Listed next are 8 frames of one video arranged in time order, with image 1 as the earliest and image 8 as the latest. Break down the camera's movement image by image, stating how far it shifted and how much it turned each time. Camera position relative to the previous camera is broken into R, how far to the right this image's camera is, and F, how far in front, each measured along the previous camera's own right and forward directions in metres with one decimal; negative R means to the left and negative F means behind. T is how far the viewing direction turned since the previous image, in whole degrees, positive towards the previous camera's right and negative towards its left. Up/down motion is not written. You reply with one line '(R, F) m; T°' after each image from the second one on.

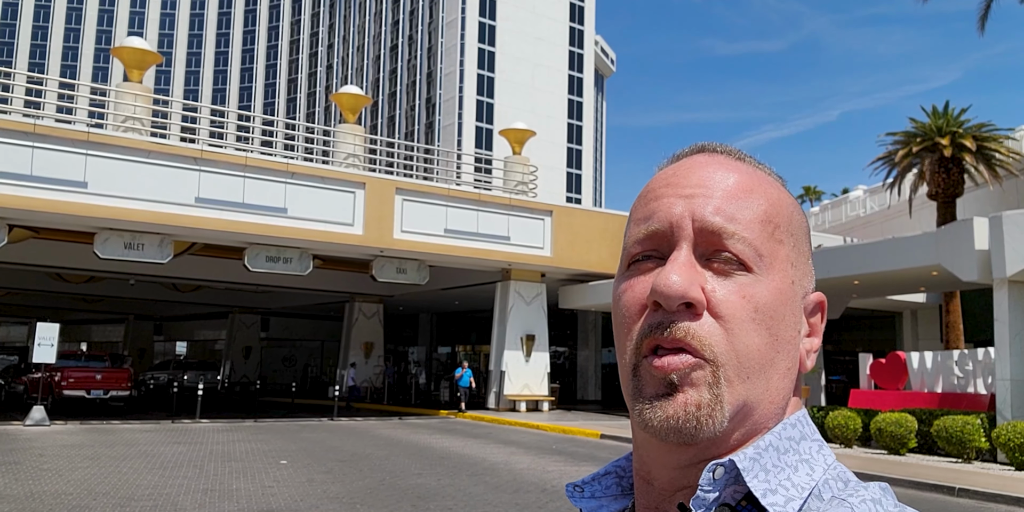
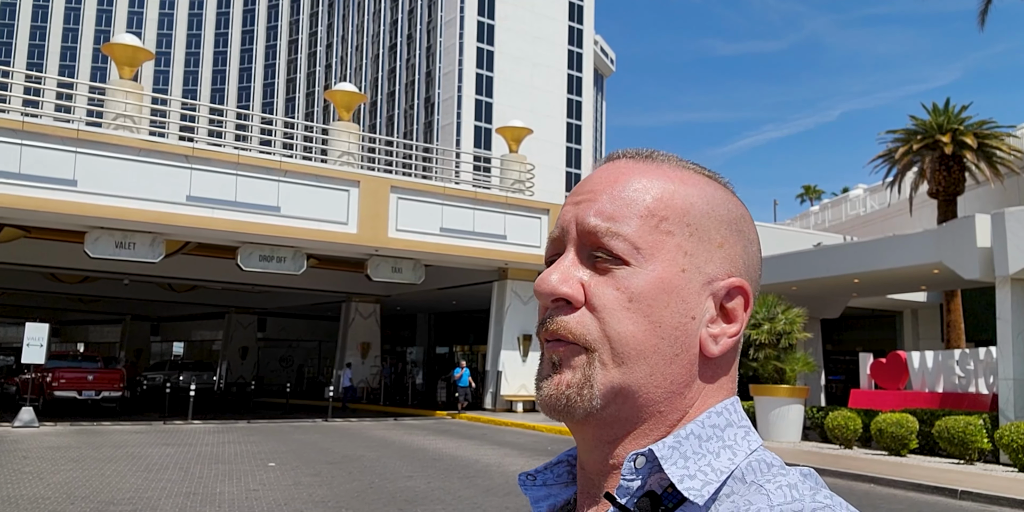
(+0.1, +0.3) m; 0°
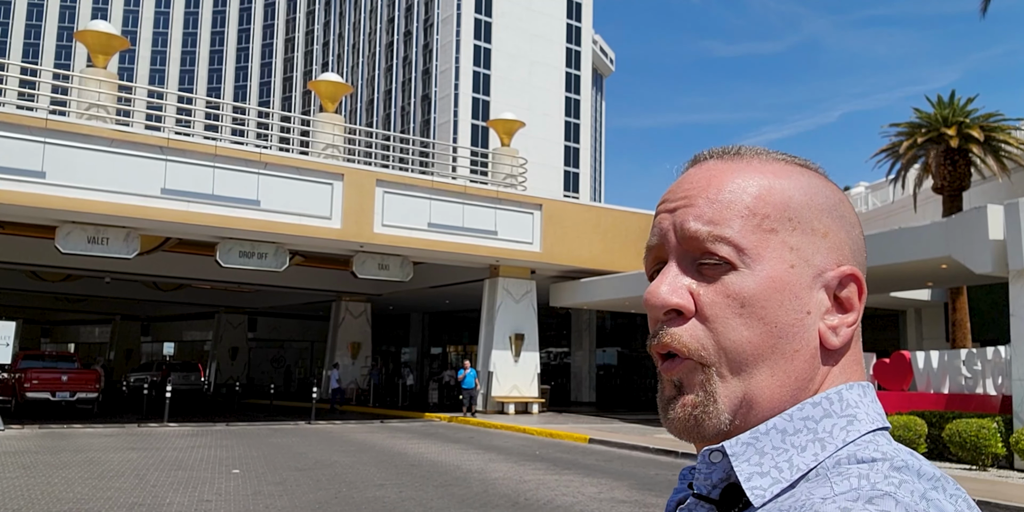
(+0.3, +0.9) m; 0°
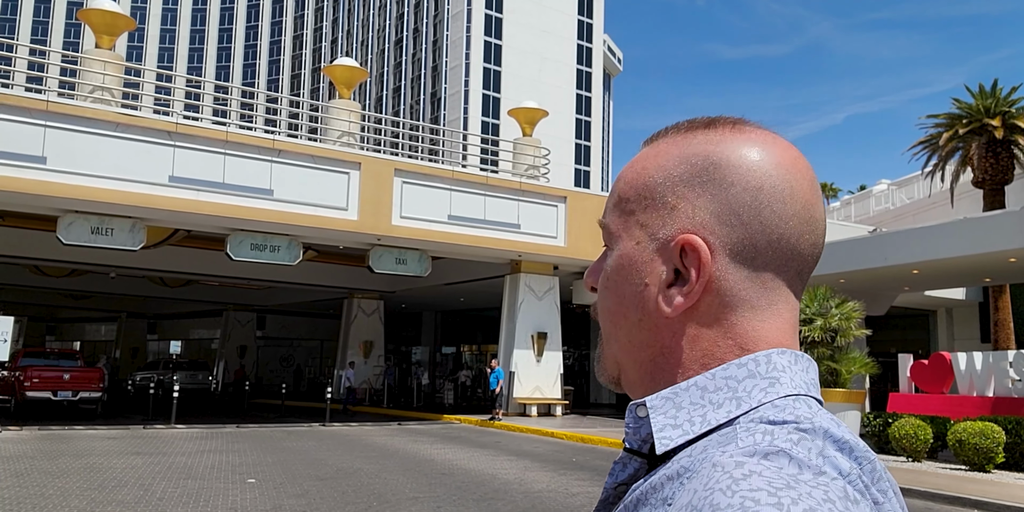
(-0.5, +1.2) m; 0°
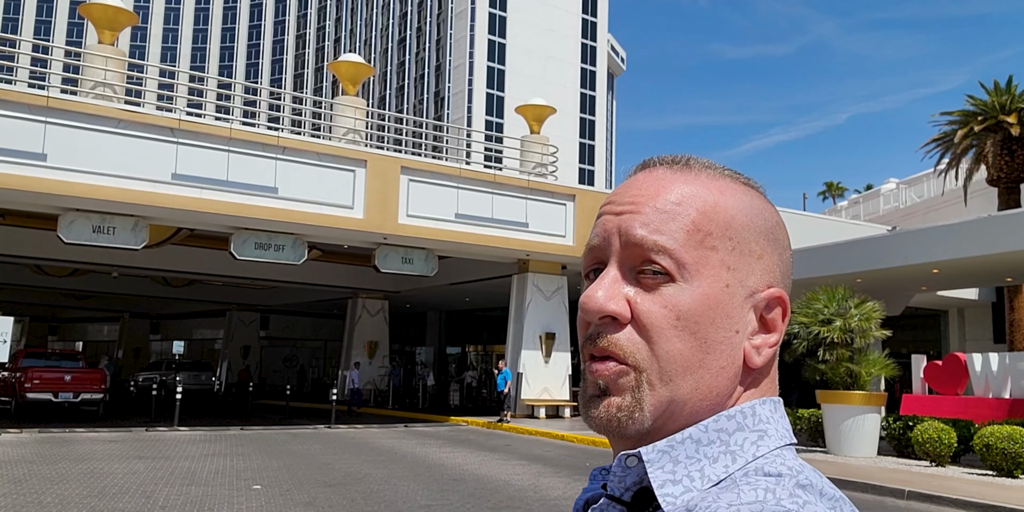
(-0.2, +0.4) m; 0°
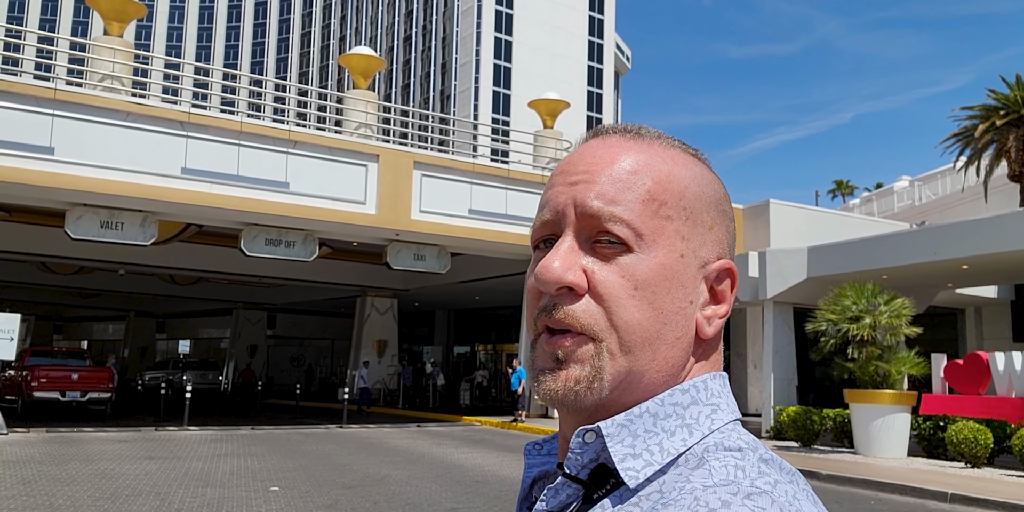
(-0.3, +0.4) m; 0°
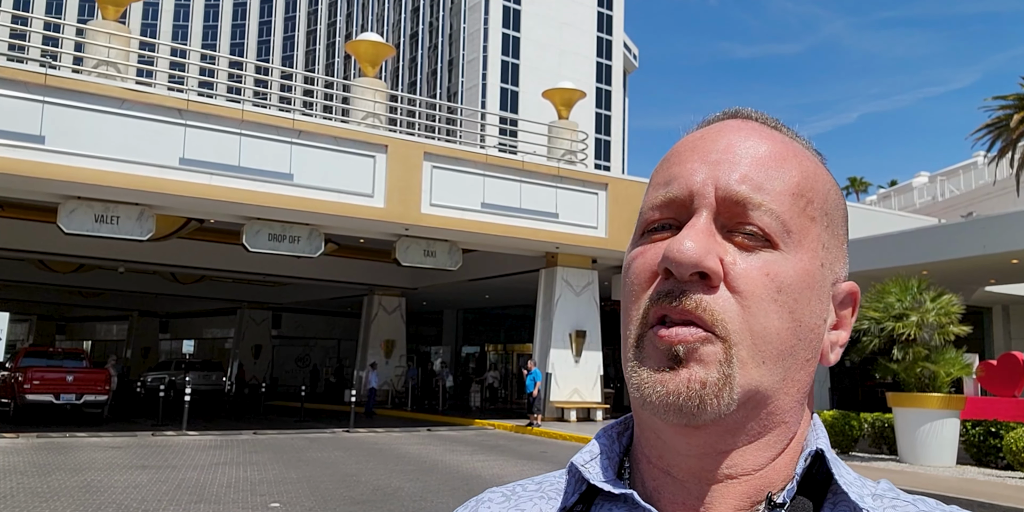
(-0.2, +1.0) m; 0°
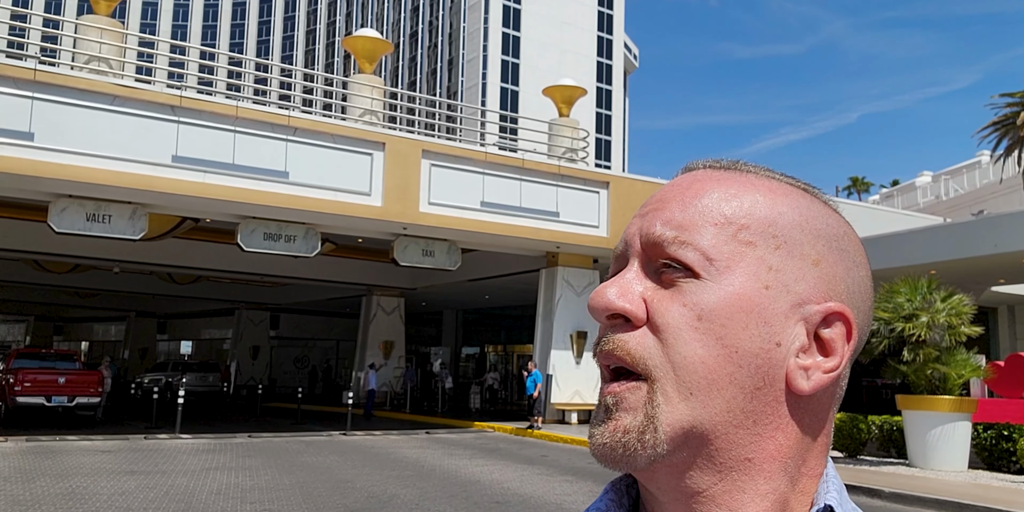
(0.0, +0.4) m; 0°
